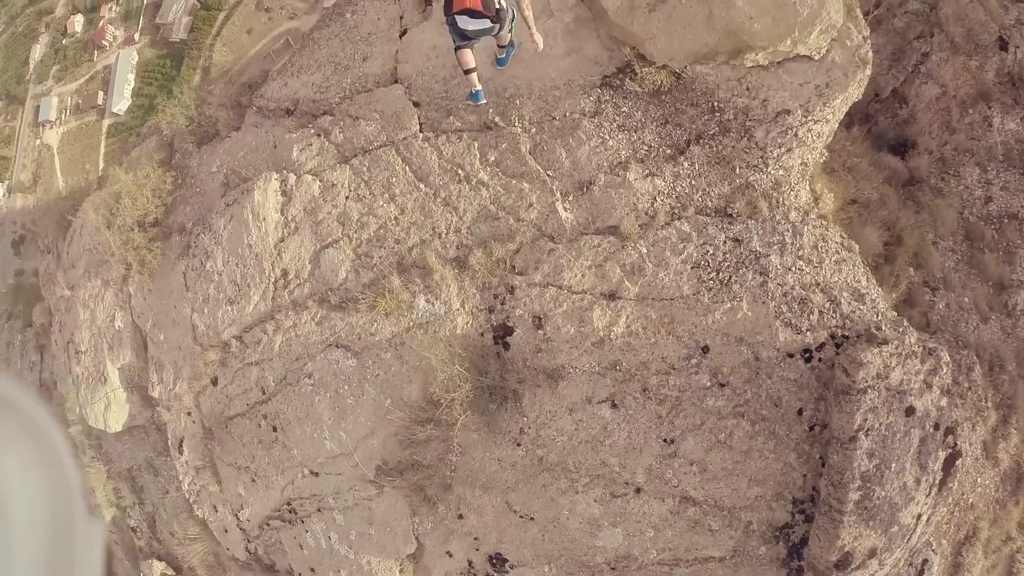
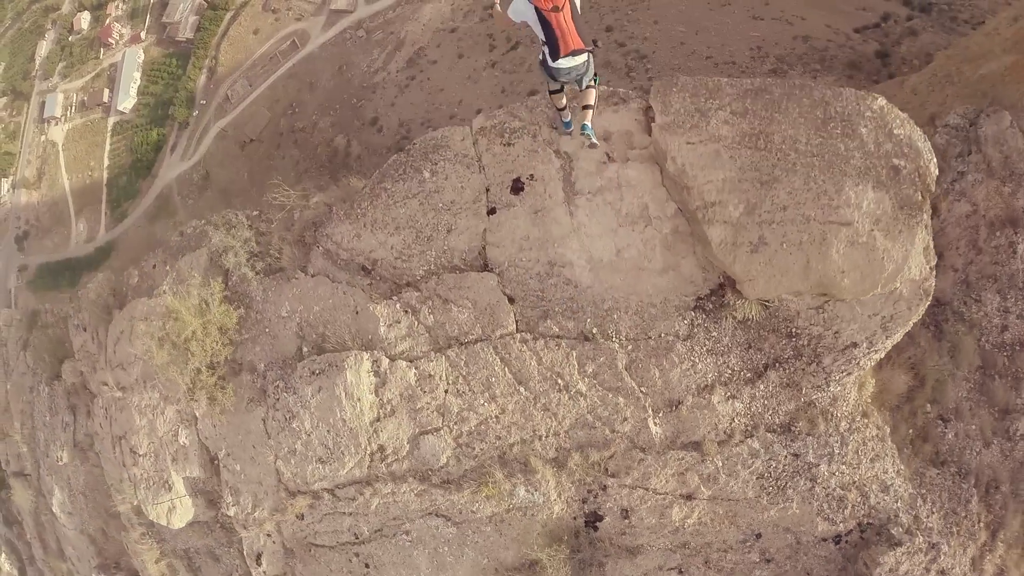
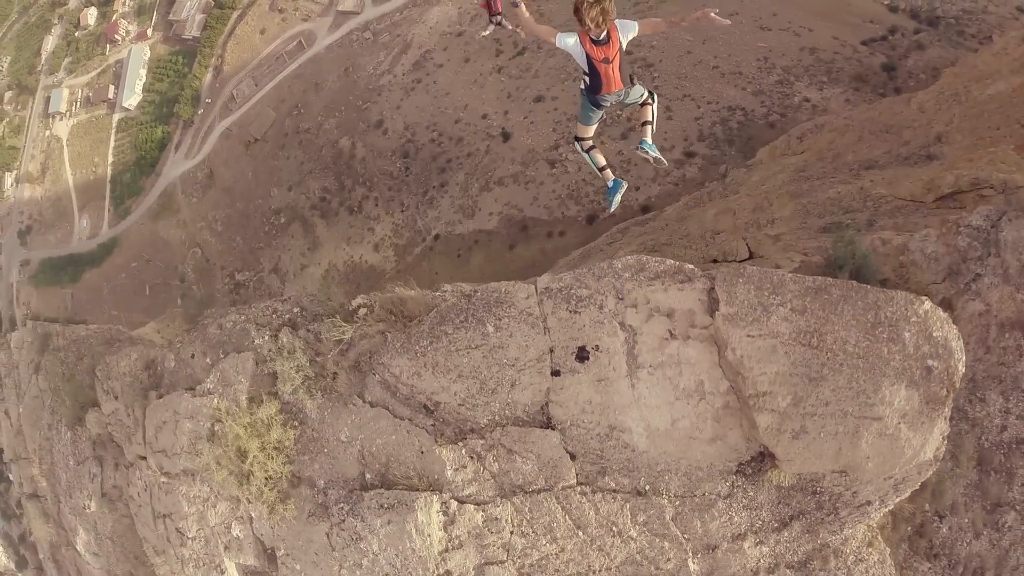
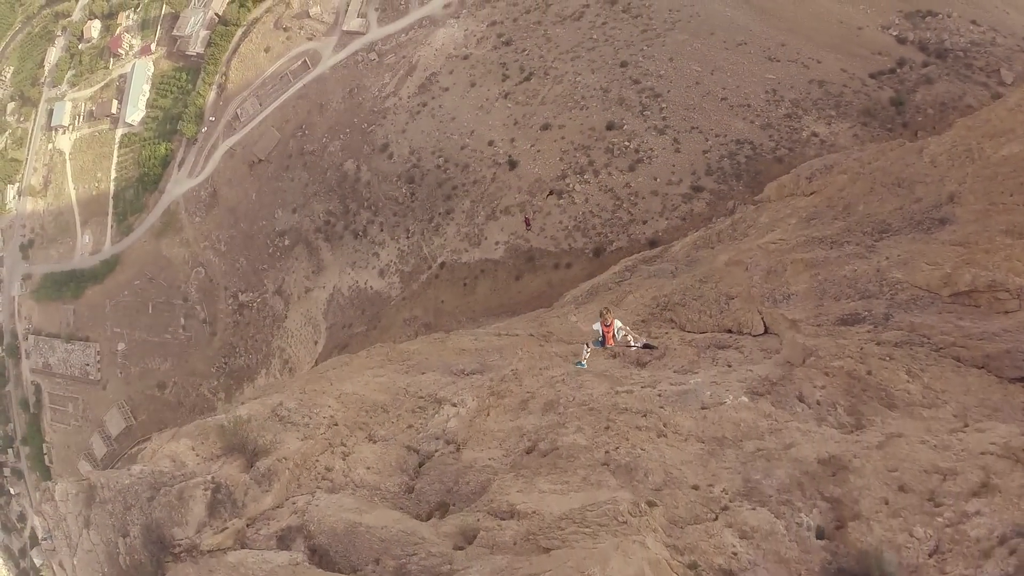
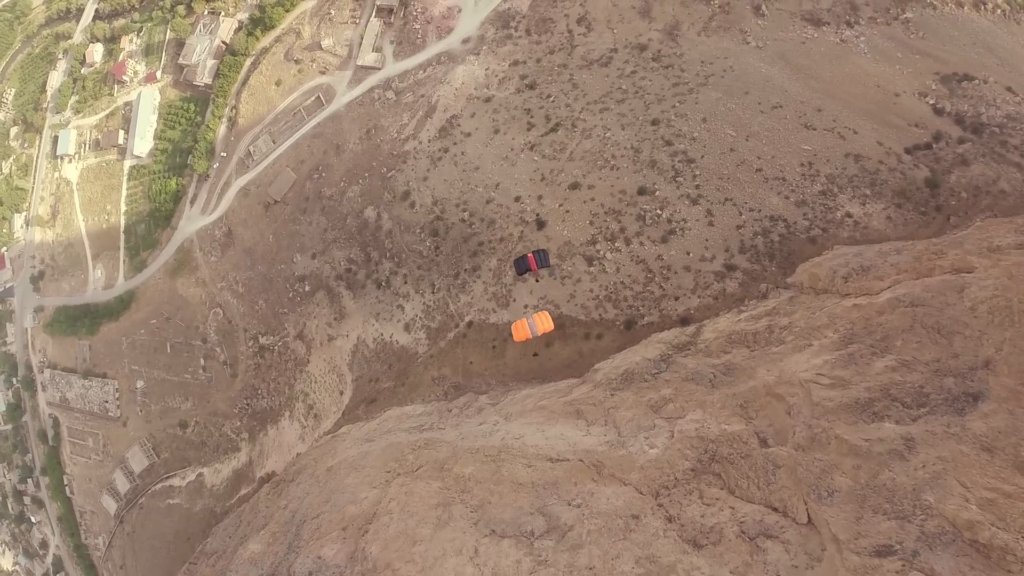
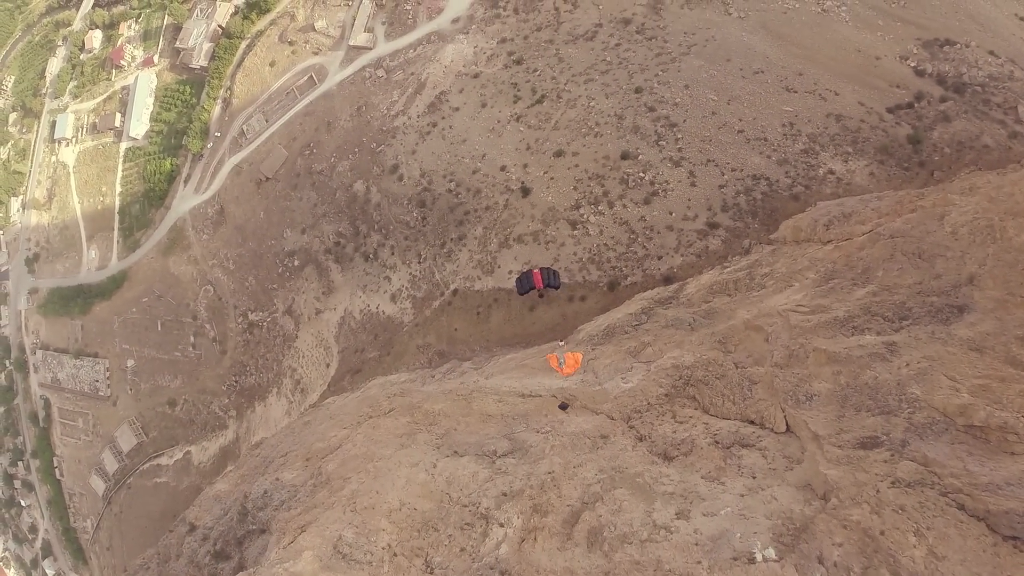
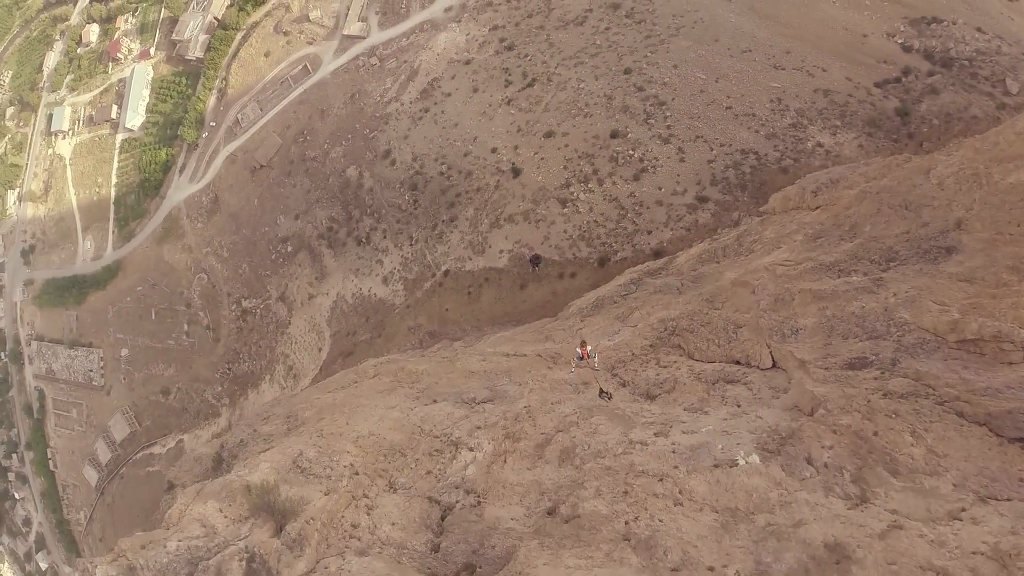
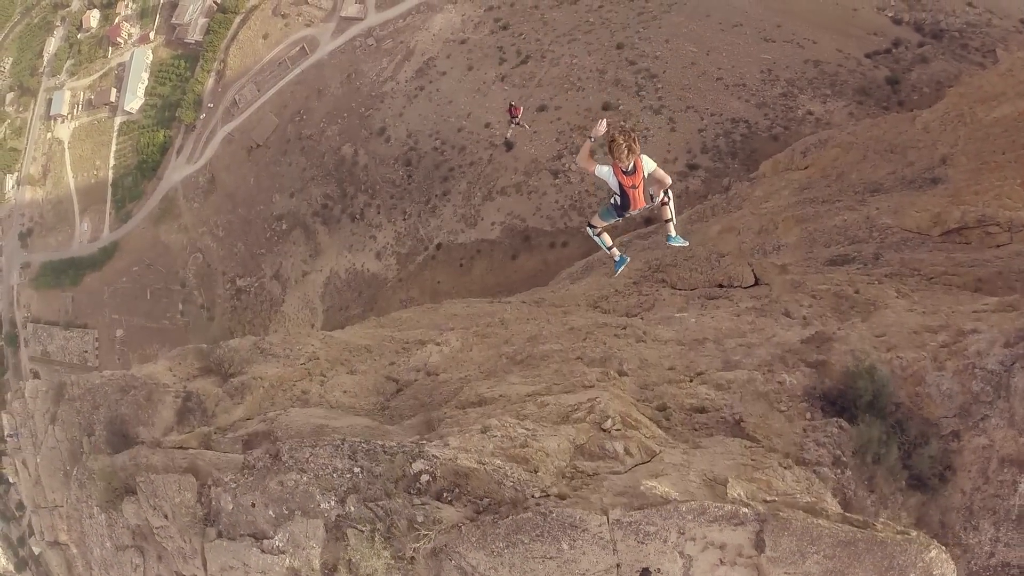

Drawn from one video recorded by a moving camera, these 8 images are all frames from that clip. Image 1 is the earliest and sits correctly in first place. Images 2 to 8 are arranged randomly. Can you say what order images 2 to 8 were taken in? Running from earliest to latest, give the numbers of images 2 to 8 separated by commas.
2, 3, 8, 4, 7, 6, 5
